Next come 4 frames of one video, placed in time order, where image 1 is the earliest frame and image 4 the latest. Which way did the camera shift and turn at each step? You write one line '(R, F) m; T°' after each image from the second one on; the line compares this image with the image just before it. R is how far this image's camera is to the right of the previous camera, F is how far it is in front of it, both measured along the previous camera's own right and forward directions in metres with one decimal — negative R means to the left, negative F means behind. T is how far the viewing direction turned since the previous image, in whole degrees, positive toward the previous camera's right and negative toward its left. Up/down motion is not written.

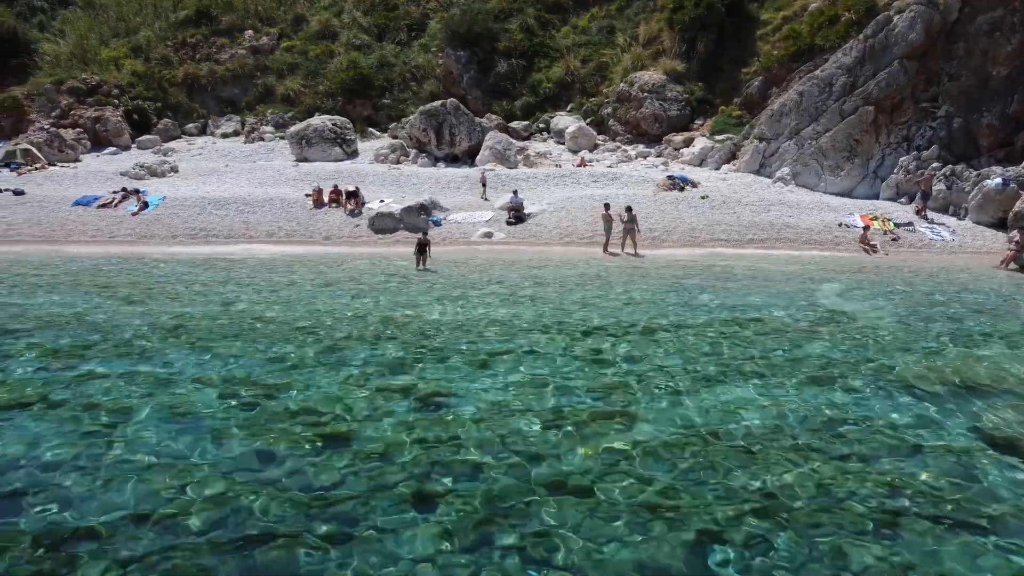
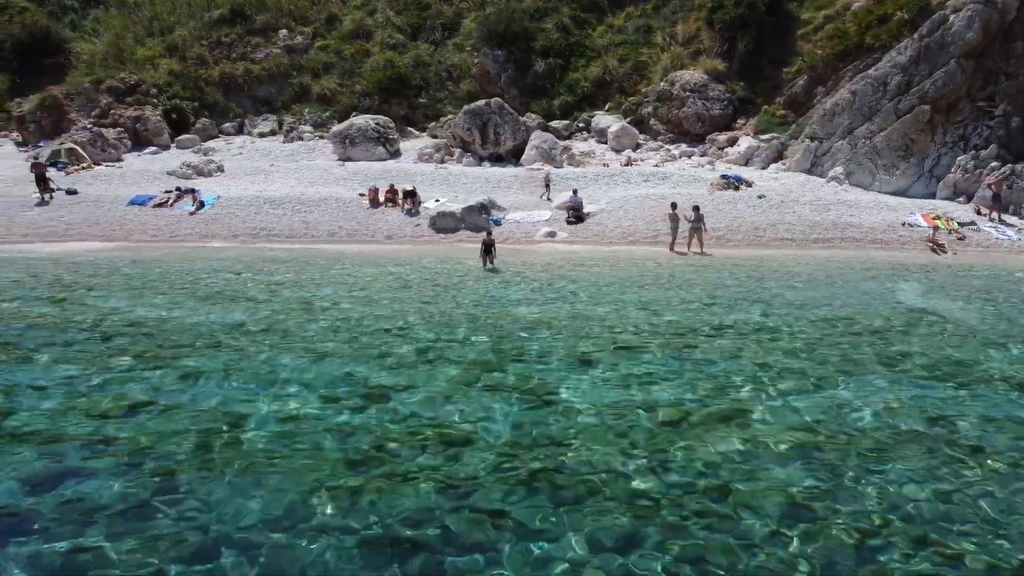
(-1.2, 0.0) m; 0°
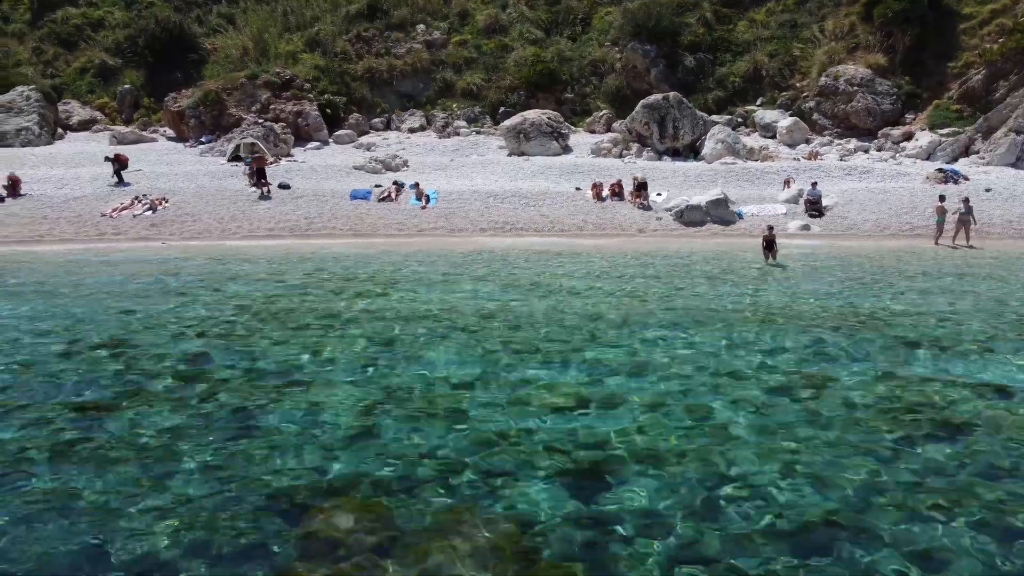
(-5.0, +0.1) m; 0°
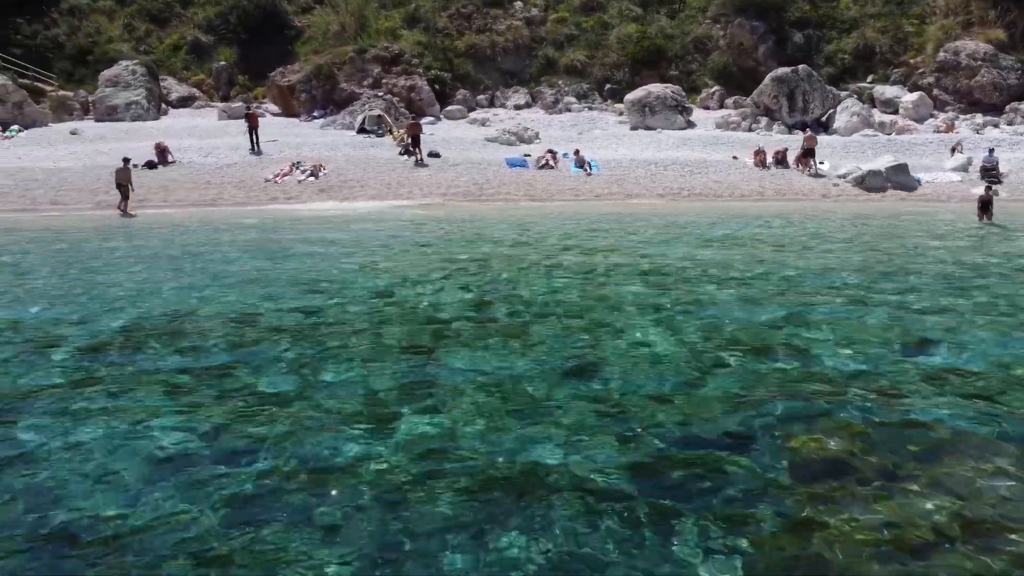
(-3.5, +0.4) m; 0°
